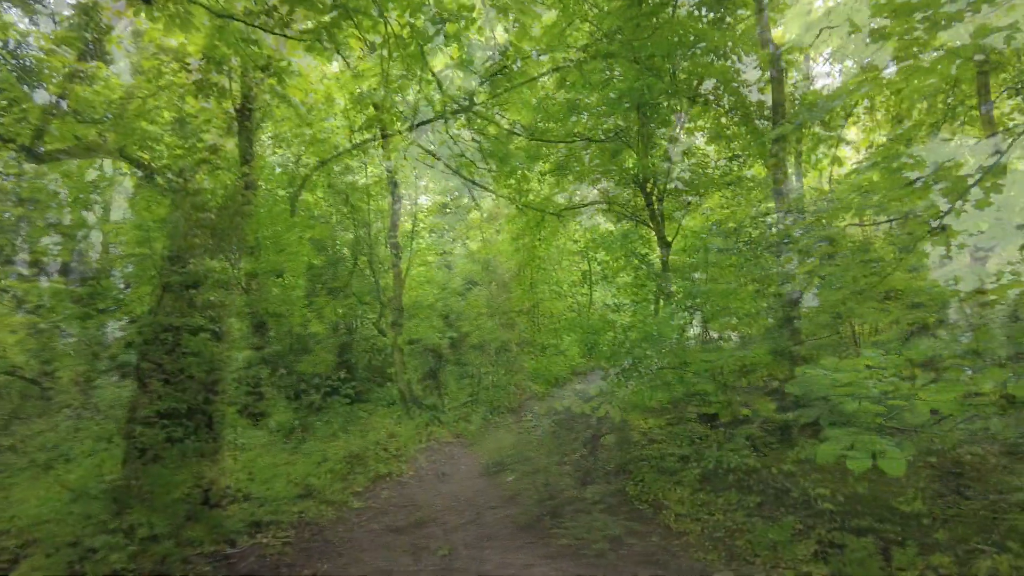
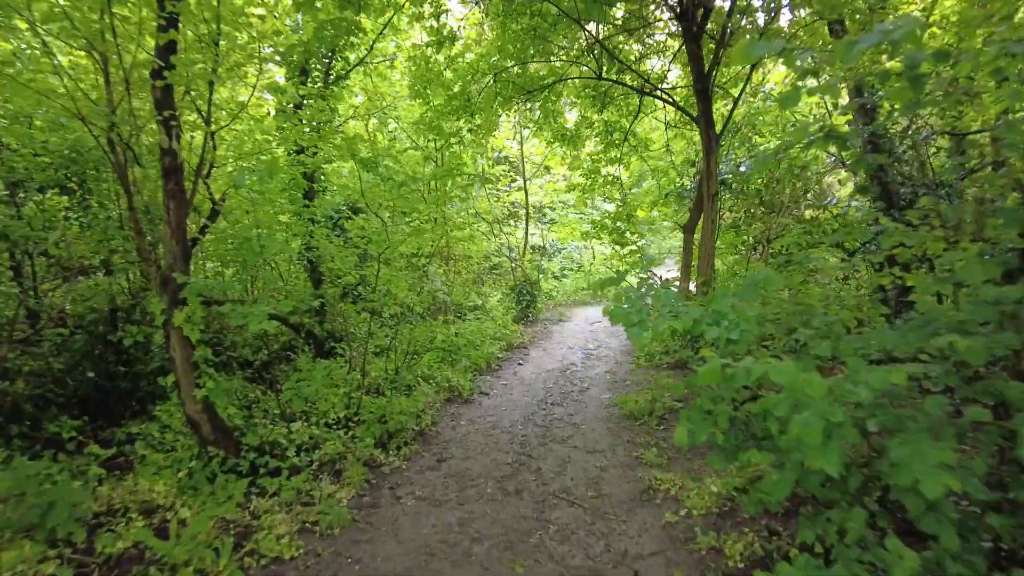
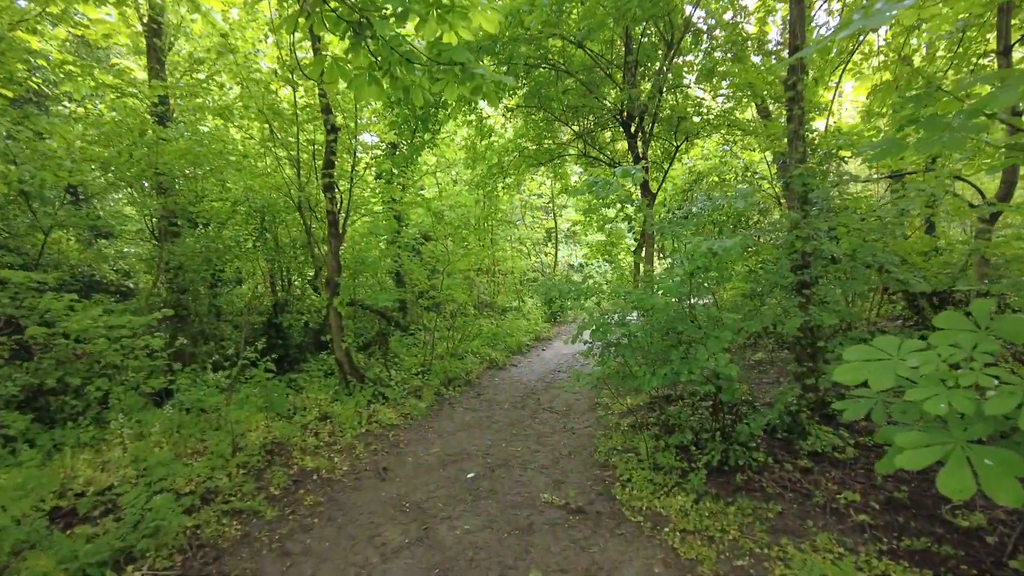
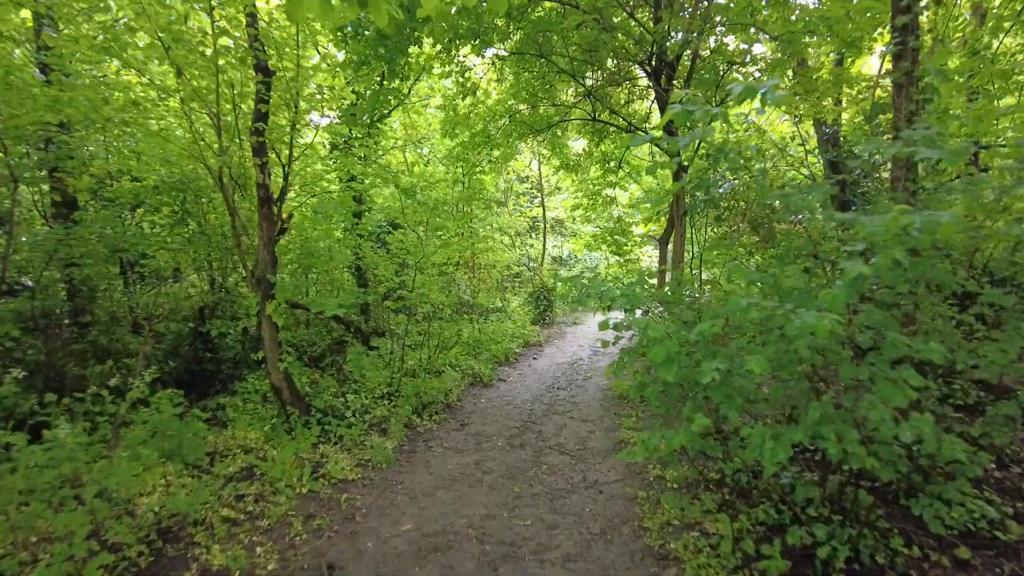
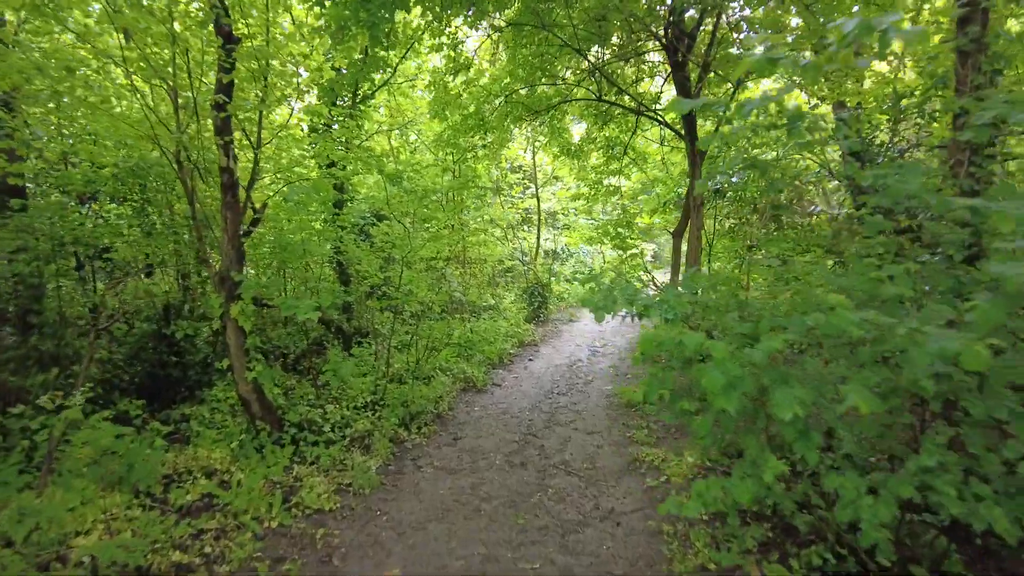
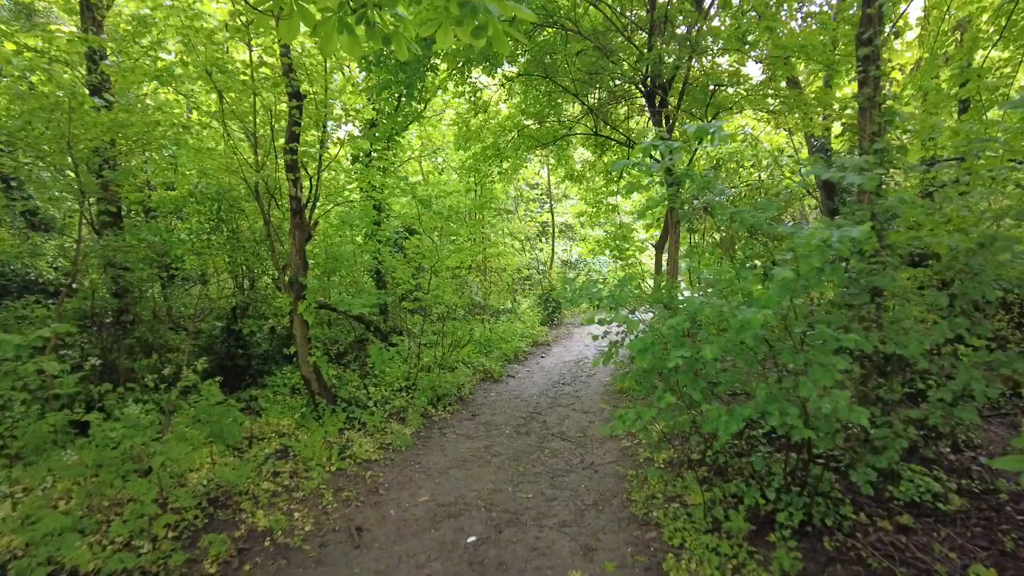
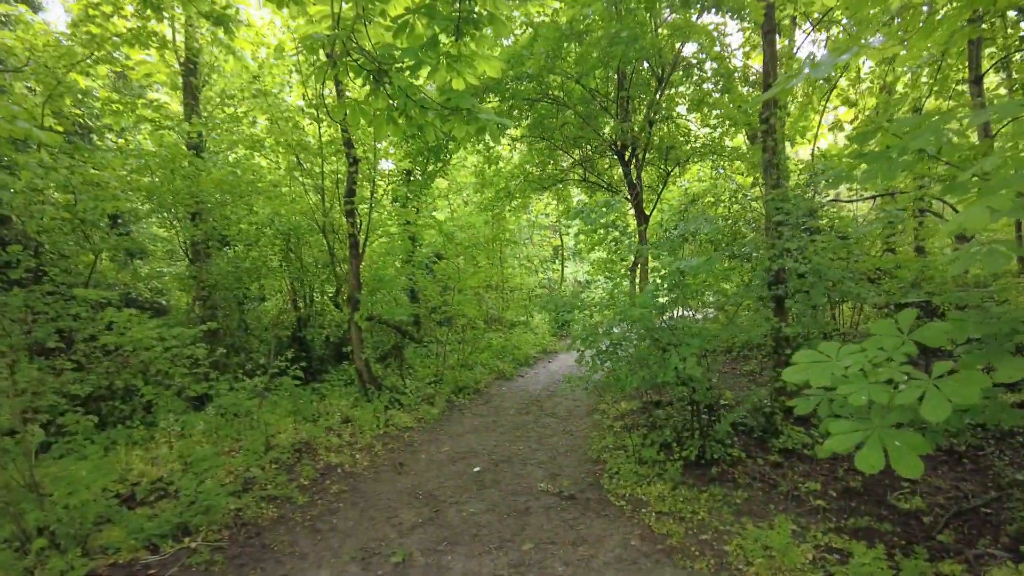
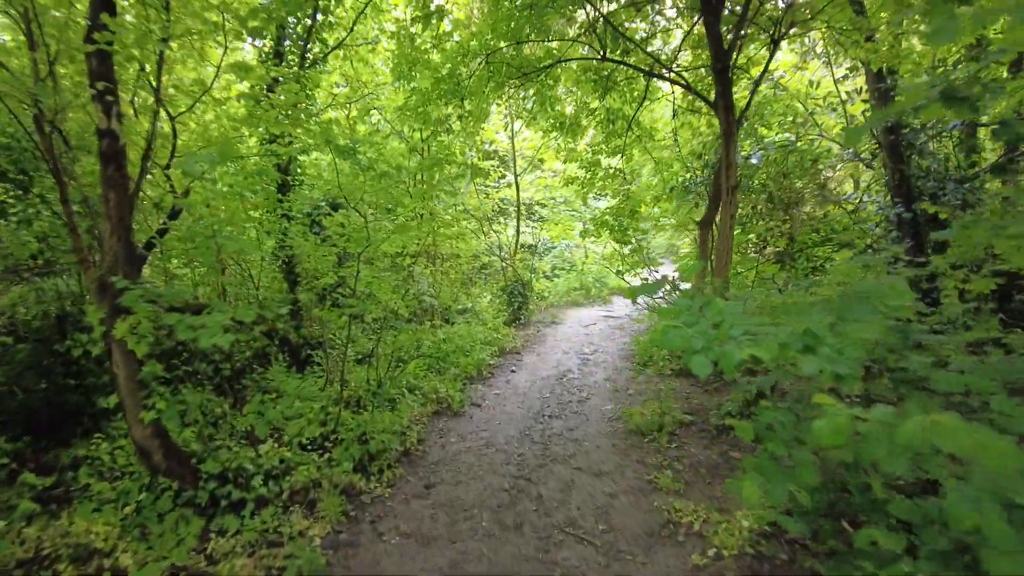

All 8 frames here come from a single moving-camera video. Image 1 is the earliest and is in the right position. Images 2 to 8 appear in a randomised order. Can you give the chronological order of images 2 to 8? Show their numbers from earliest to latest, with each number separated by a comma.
7, 3, 6, 4, 5, 2, 8
